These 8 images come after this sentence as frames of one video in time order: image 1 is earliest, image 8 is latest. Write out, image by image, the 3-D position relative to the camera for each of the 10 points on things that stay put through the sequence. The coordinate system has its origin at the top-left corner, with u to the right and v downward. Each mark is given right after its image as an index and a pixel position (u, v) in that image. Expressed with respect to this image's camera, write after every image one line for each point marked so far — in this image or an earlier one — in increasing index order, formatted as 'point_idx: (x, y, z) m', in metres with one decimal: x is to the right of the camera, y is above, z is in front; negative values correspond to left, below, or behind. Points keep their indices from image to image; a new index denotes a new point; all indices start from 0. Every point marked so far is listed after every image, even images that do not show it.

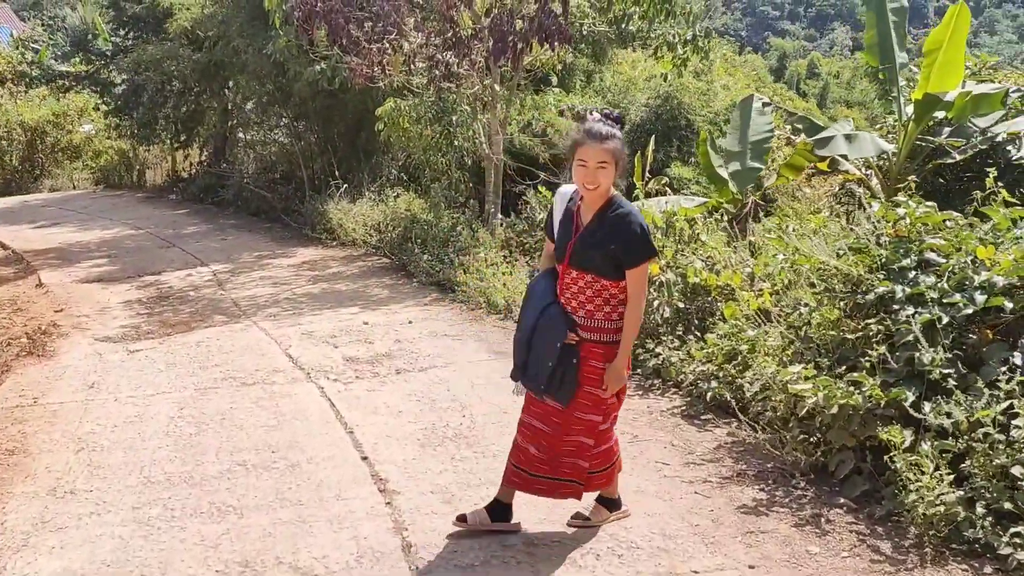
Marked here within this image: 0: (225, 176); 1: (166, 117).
0: (-5.4, +2.1, +12.7) m
1: (-6.6, +3.3, +13.0) m
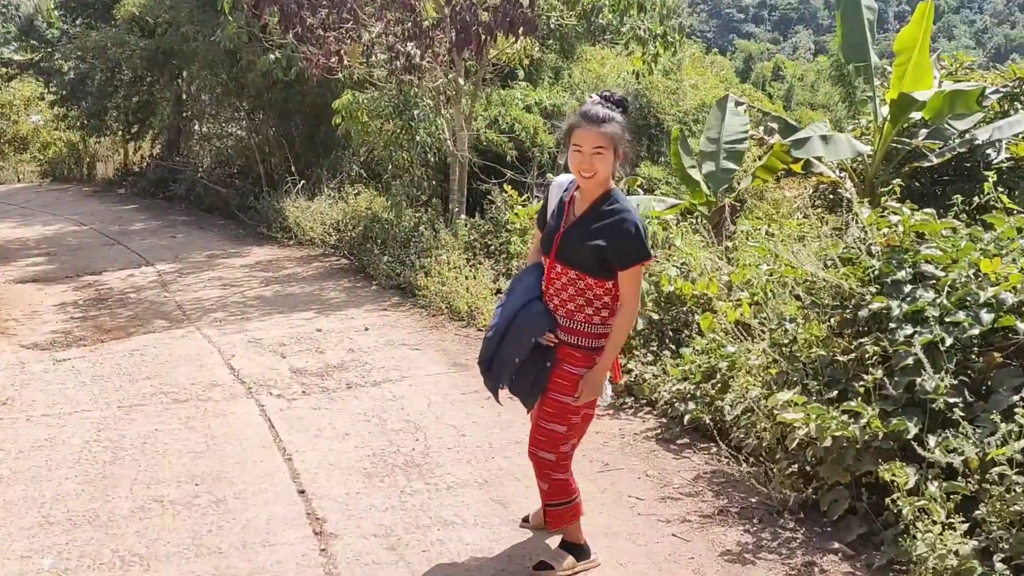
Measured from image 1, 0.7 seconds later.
0: (-6.0, +2.1, +12.0) m
1: (-7.2, +3.3, +12.3) m
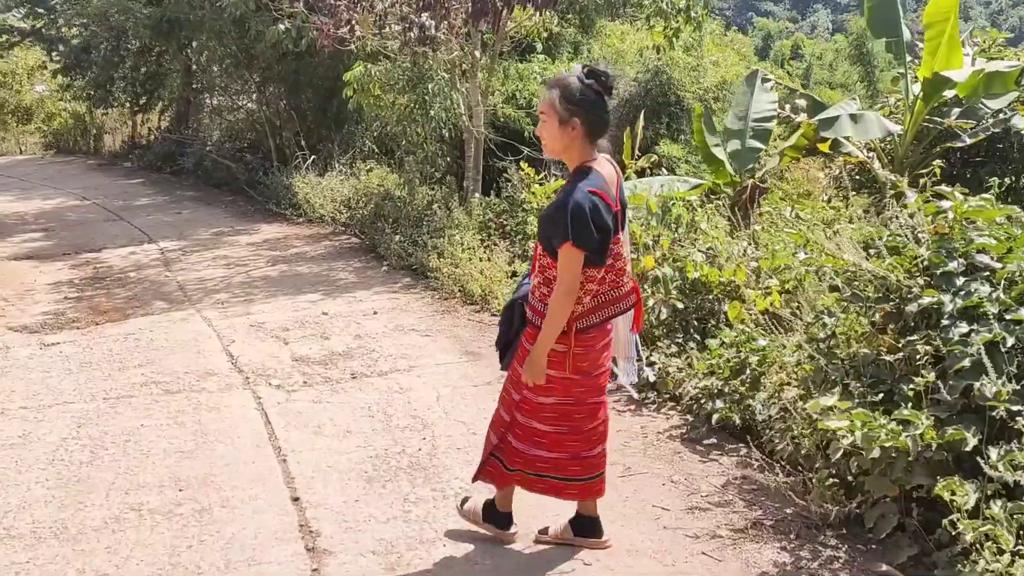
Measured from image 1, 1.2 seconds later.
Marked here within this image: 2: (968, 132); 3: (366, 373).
0: (-5.7, +2.5, +11.7) m
1: (-7.0, +3.7, +12.0) m
2: (+4.2, +1.4, +6.2) m
3: (-1.0, -0.6, +4.5) m
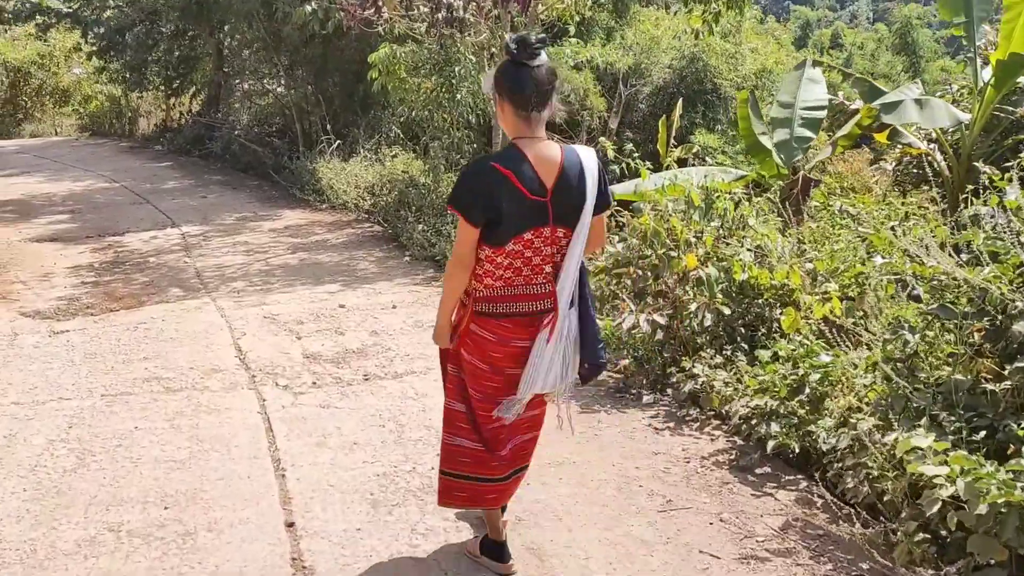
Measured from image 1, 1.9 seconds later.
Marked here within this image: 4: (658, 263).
0: (-5.1, +2.7, +11.5) m
1: (-6.3, +4.0, +11.9) m
2: (+4.5, +1.4, +5.6) m
3: (-0.8, -0.5, +4.2) m
4: (+0.9, +0.1, +3.9) m
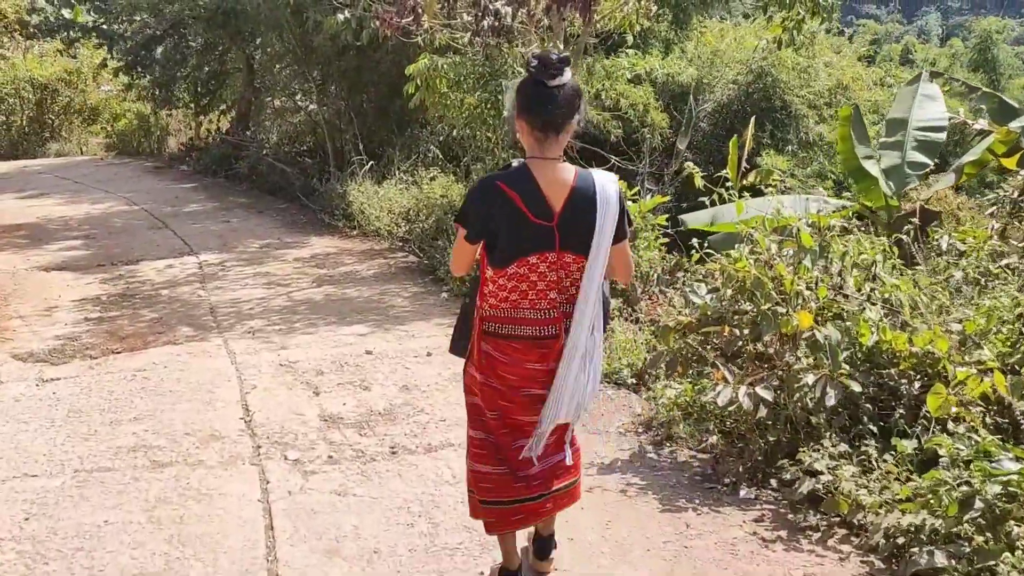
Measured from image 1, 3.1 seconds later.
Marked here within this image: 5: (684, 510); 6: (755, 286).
0: (-4.5, +2.3, +11.1) m
1: (-5.6, +3.6, +11.5) m
2: (+4.9, +1.0, +4.7) m
3: (-0.5, -0.8, +3.5) m
4: (+1.1, -0.1, +3.1) m
5: (+0.7, -1.0, +2.9) m
6: (+1.1, 0.0, +3.1) m
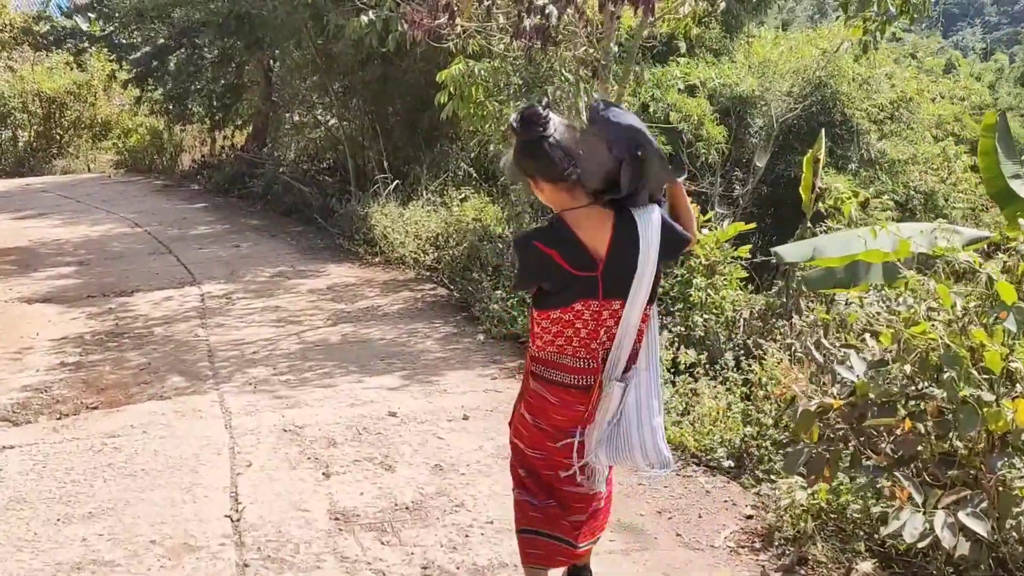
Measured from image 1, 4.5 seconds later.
0: (-3.9, +1.9, +10.4) m
1: (-5.1, +3.2, +10.9) m
2: (+5.2, +0.7, +3.6) m
3: (-0.2, -1.0, +2.6) m
4: (+1.4, -0.4, +2.2) m
5: (+1.0, -1.2, +2.0) m
6: (+1.4, -0.2, +2.2) m
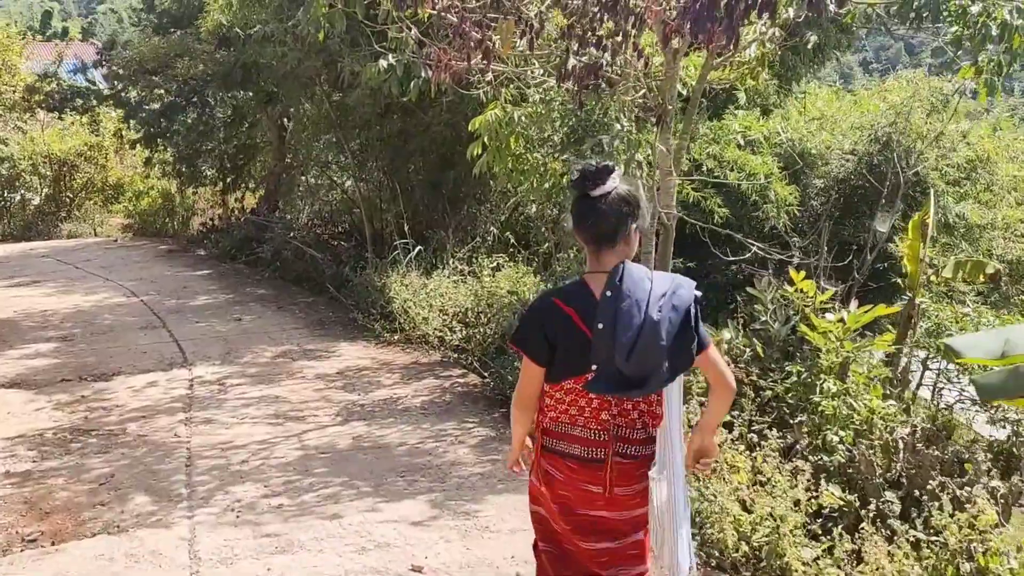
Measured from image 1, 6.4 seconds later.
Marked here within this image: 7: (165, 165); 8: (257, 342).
0: (-3.5, +0.8, +9.6) m
1: (-4.6, +2.1, +10.2) m
2: (+5.5, +0.2, +2.6) m
3: (0.0, -1.4, +1.5) m
4: (+1.7, -0.7, +1.1) m
5: (+1.3, -1.5, +0.8) m
6: (+1.7, -0.5, +1.1) m
7: (-5.7, +2.0, +11.2) m
8: (-2.4, -0.5, +6.4) m
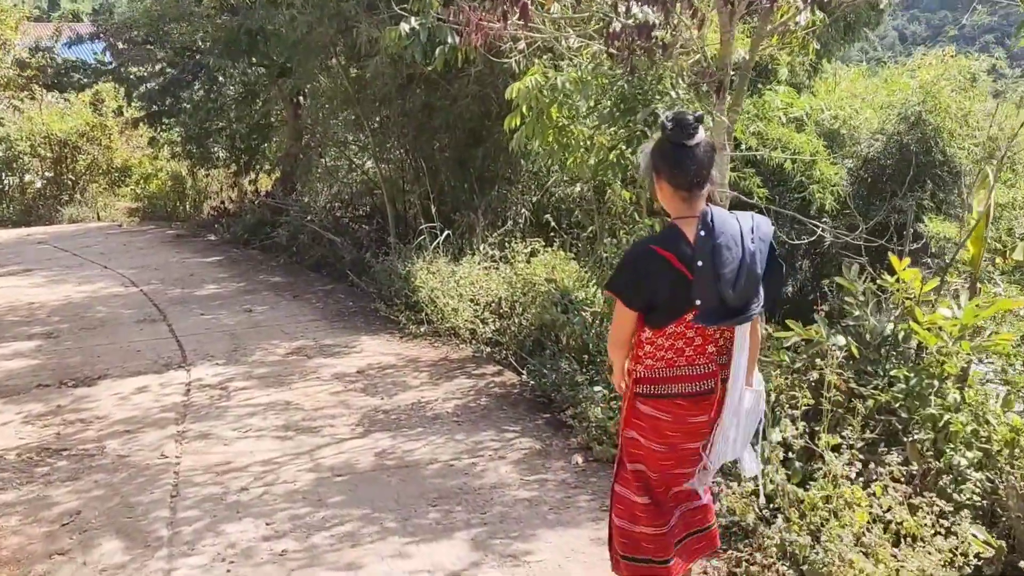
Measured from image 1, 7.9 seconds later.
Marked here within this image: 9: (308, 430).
0: (-3.0, +1.0, +8.9) m
1: (-4.1, +2.3, +9.5) m
2: (+5.7, +0.3, +1.6) m
3: (+0.2, -1.4, +0.7) m
4: (+1.9, -0.7, +0.3) m
5: (+1.4, -1.5, +0.1) m
6: (+1.8, -0.5, +0.3) m
7: (-5.2, +2.2, +10.6) m
8: (-2.1, -0.4, +5.7) m
9: (-1.2, -0.8, +4.0) m
